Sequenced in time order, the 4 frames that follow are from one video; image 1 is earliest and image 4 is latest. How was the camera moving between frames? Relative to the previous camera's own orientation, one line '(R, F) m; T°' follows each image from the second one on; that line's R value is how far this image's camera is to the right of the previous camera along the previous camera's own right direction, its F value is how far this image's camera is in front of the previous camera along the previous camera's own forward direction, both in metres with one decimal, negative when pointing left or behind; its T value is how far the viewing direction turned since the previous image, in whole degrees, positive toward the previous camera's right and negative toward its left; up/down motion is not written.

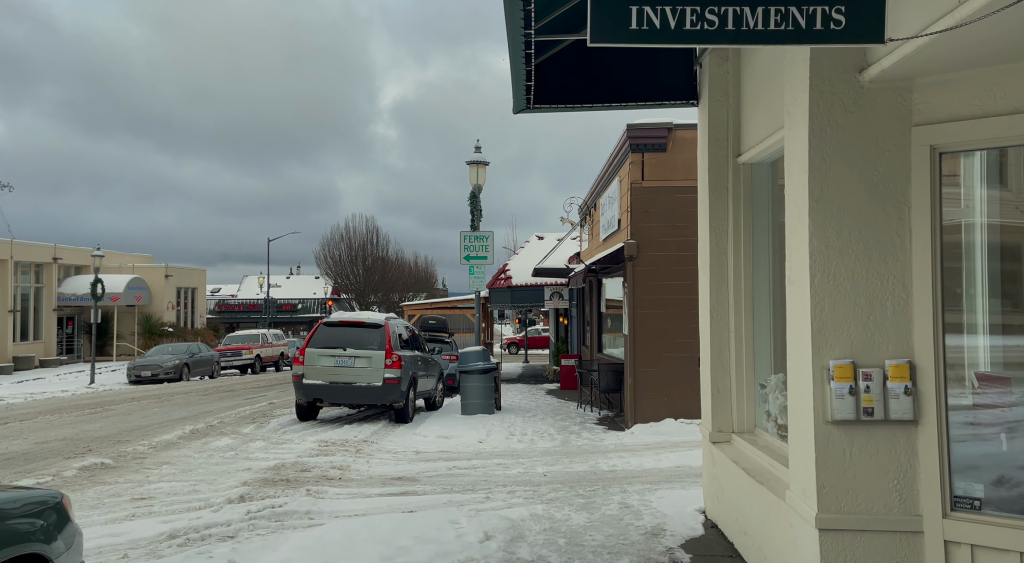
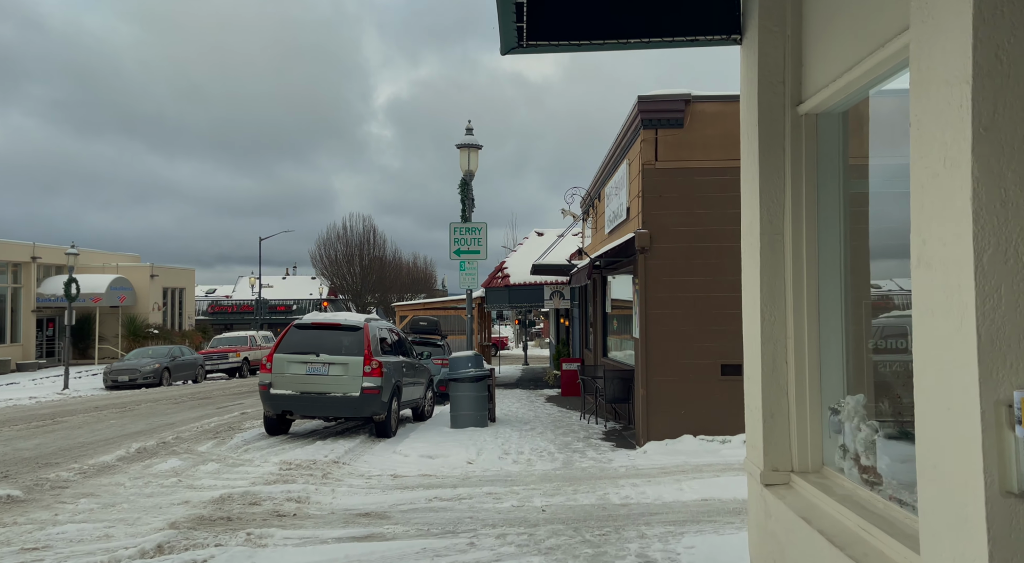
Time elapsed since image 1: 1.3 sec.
(+0.1, +1.4) m; 0°
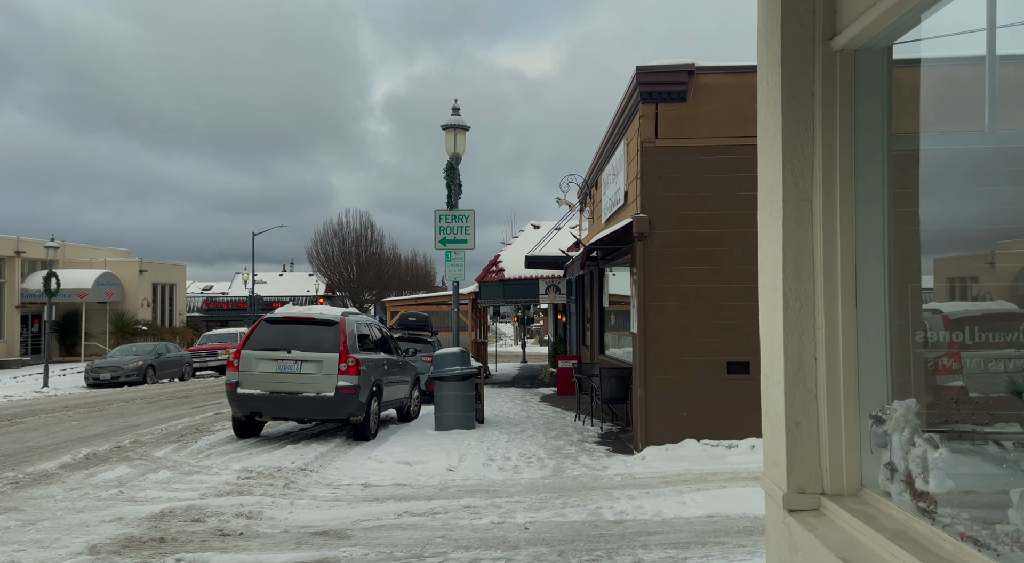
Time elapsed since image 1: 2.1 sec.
(+0.2, +0.8) m; 0°
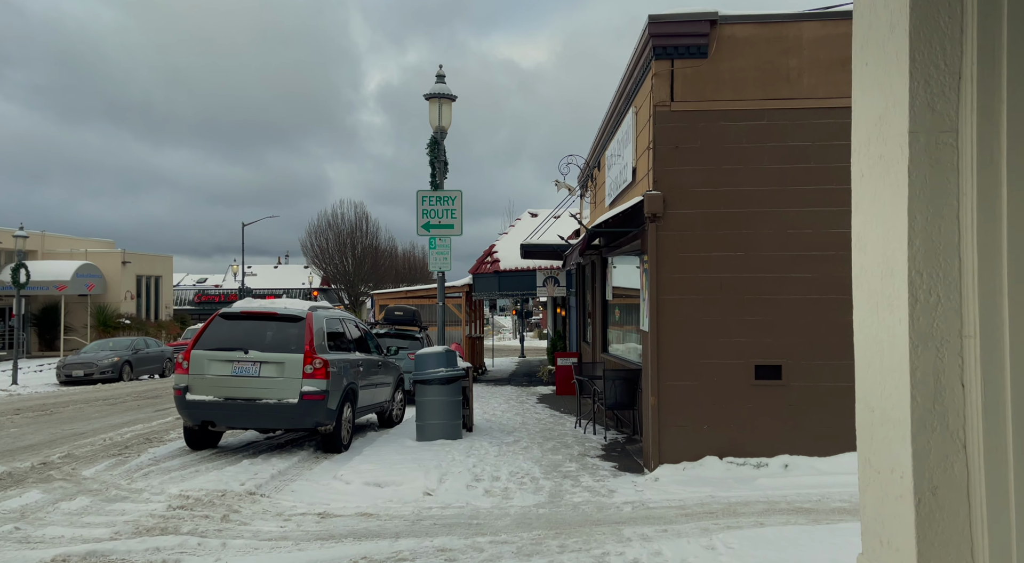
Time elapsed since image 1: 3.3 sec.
(+0.1, +1.3) m; 0°
